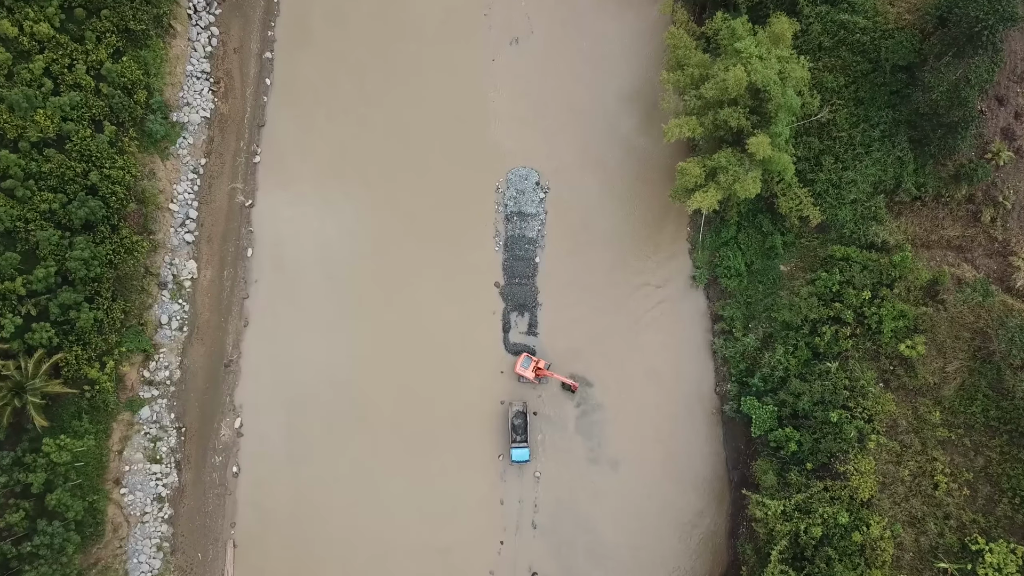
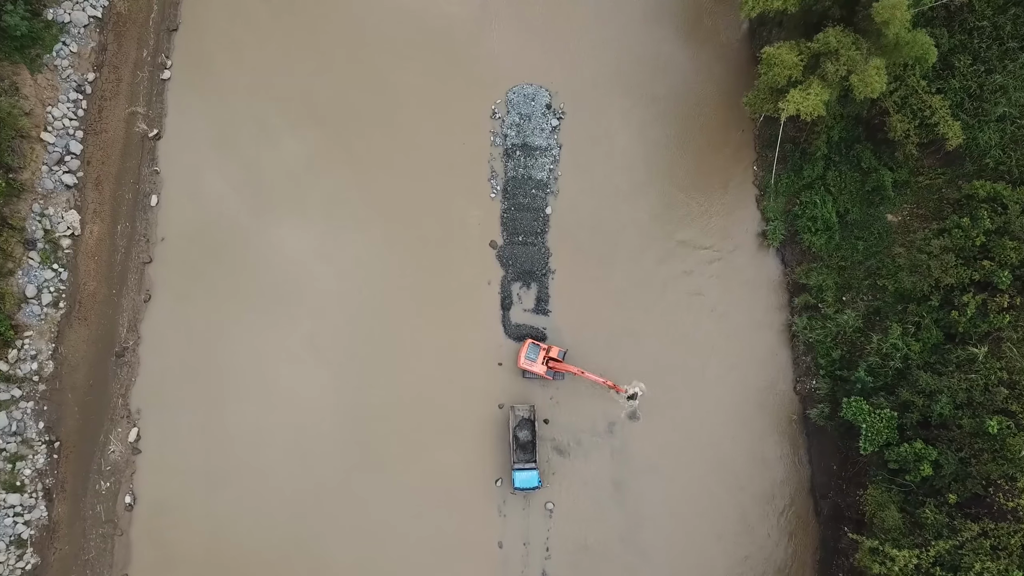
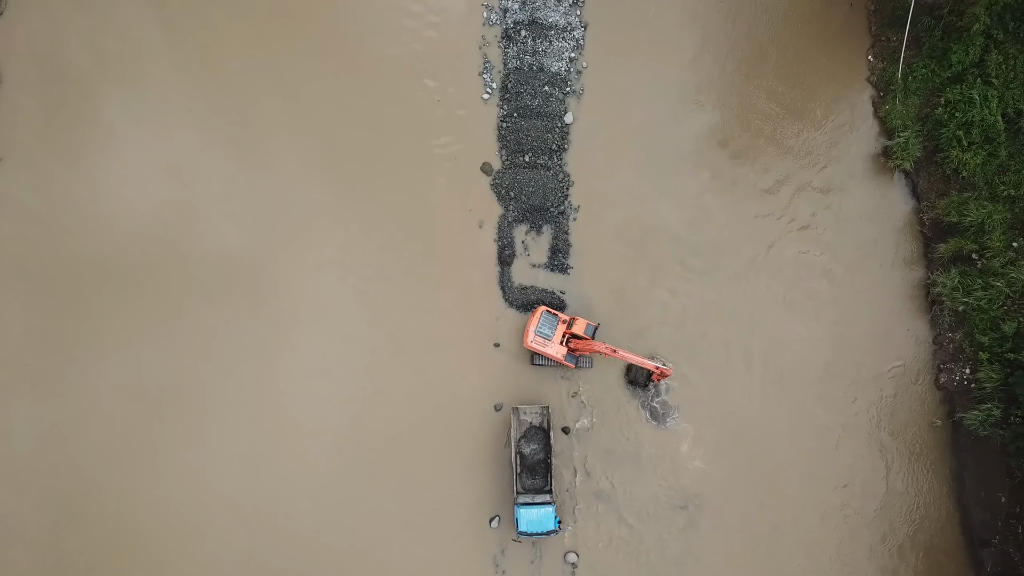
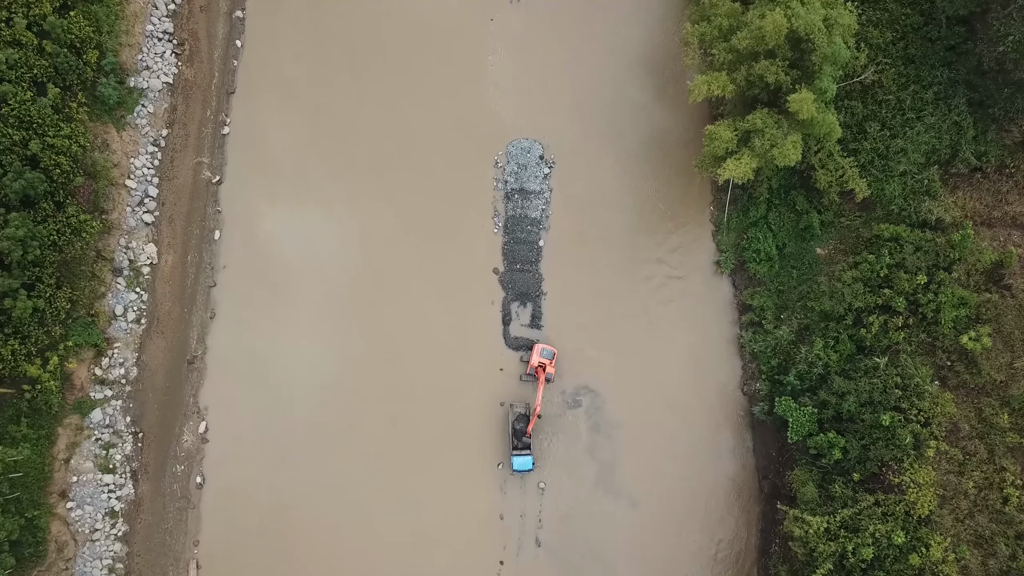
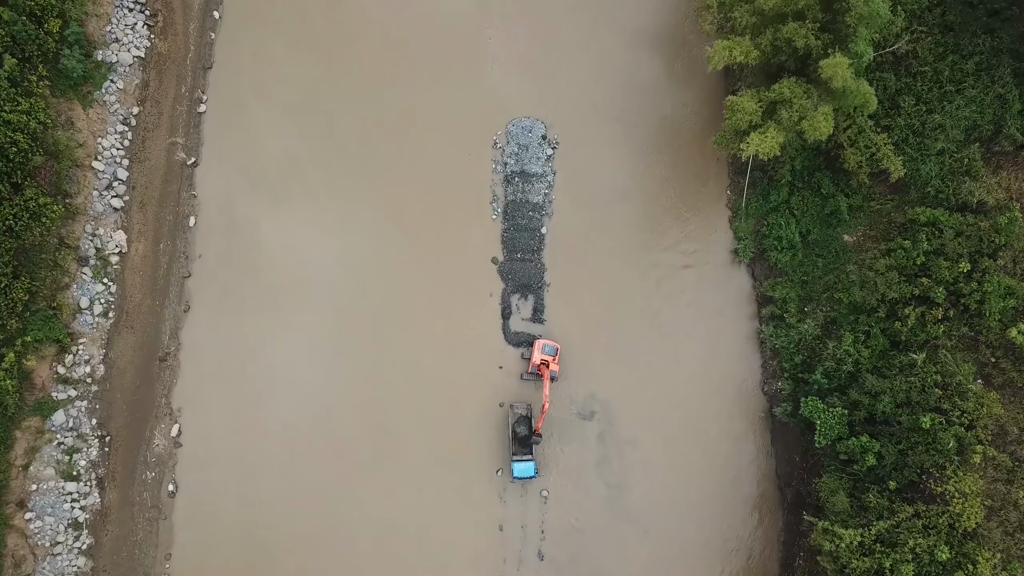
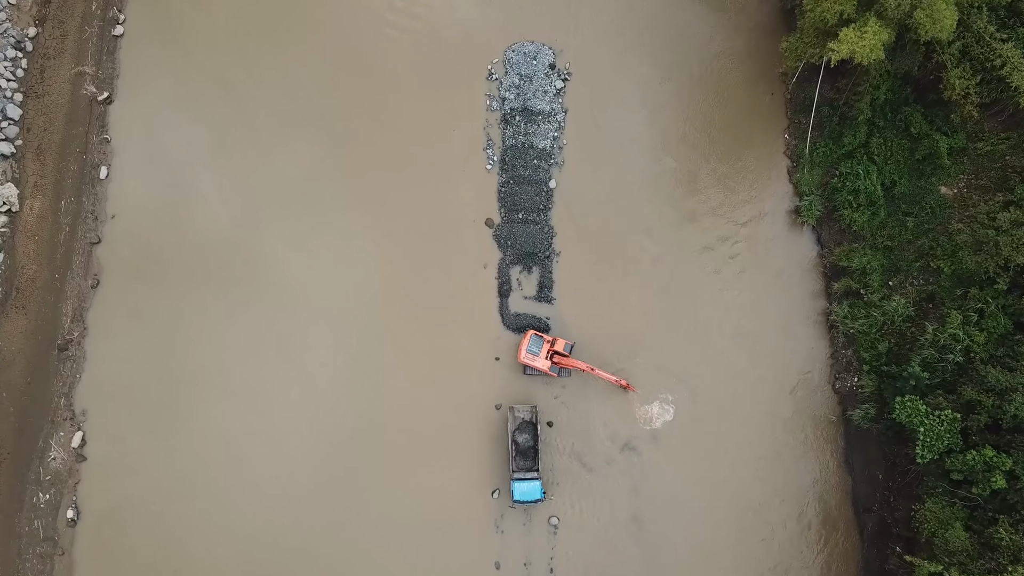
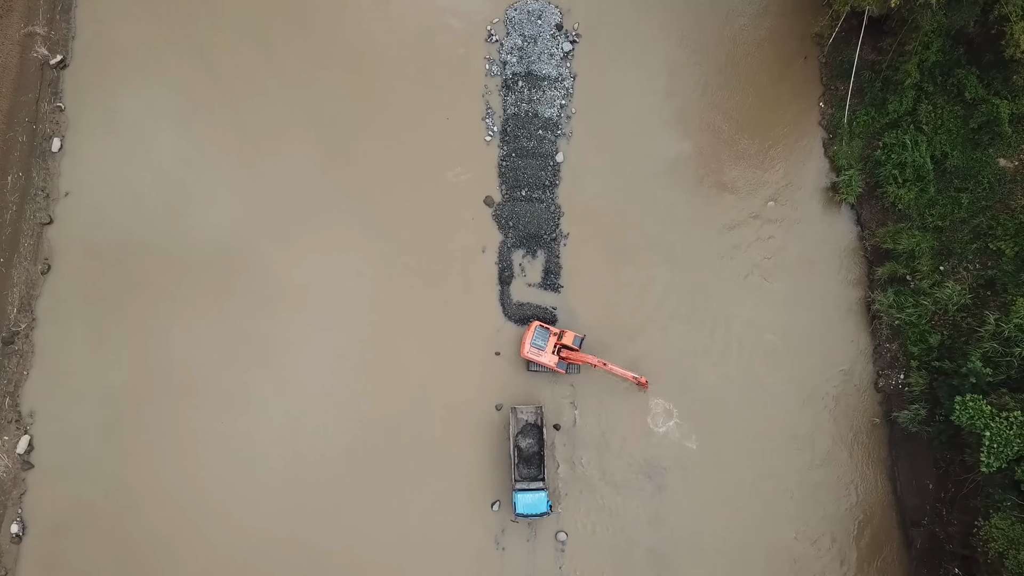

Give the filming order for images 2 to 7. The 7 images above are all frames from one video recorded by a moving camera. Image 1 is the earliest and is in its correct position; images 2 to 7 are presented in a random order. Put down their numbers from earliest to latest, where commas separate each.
4, 5, 2, 6, 7, 3
